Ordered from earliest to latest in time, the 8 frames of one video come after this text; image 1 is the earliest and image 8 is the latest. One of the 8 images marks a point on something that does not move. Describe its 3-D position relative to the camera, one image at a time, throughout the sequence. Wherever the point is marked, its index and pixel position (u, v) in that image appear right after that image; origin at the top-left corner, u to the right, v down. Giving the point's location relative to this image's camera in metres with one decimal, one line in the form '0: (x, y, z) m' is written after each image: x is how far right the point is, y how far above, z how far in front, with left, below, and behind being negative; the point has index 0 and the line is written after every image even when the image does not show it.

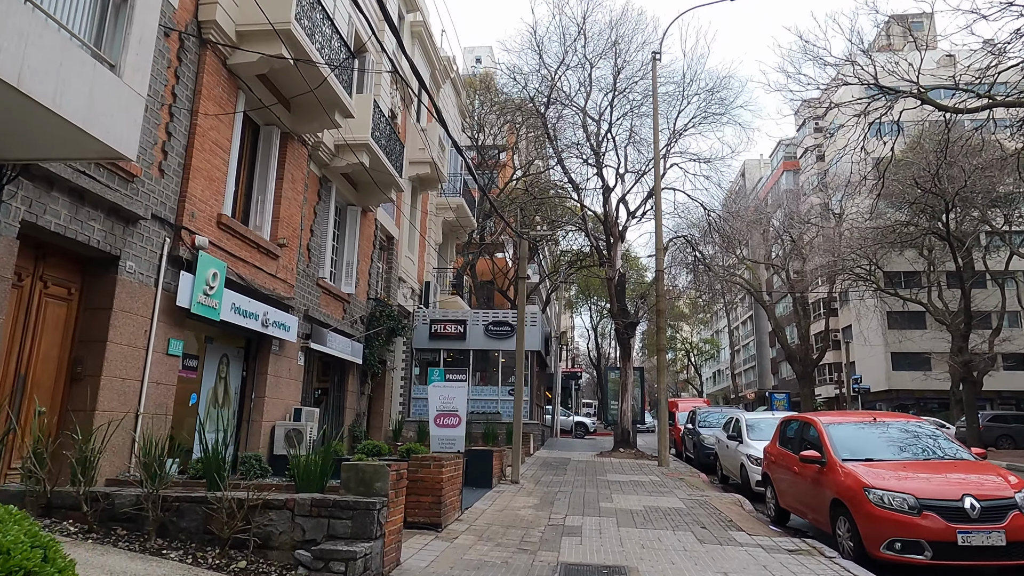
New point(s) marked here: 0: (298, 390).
0: (-4.1, -1.9, +12.6) m
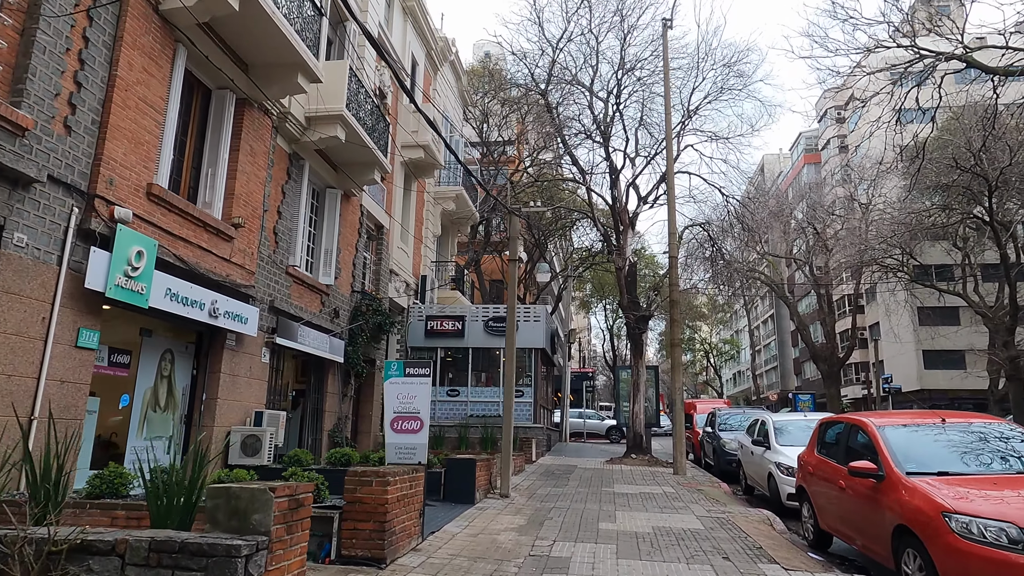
0: (-4.2, -1.7, +11.2) m
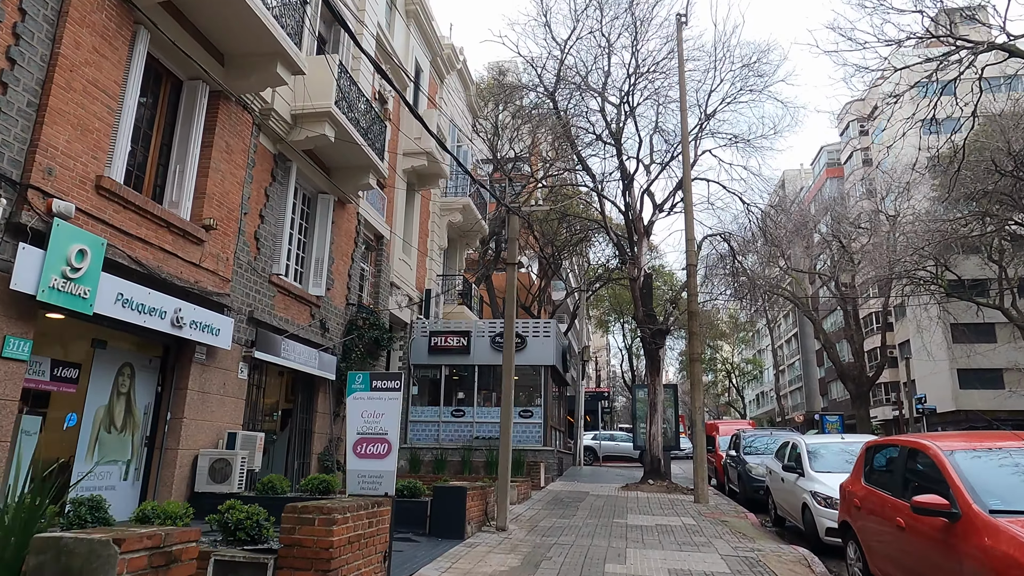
0: (-4.2, -1.9, +10.2) m
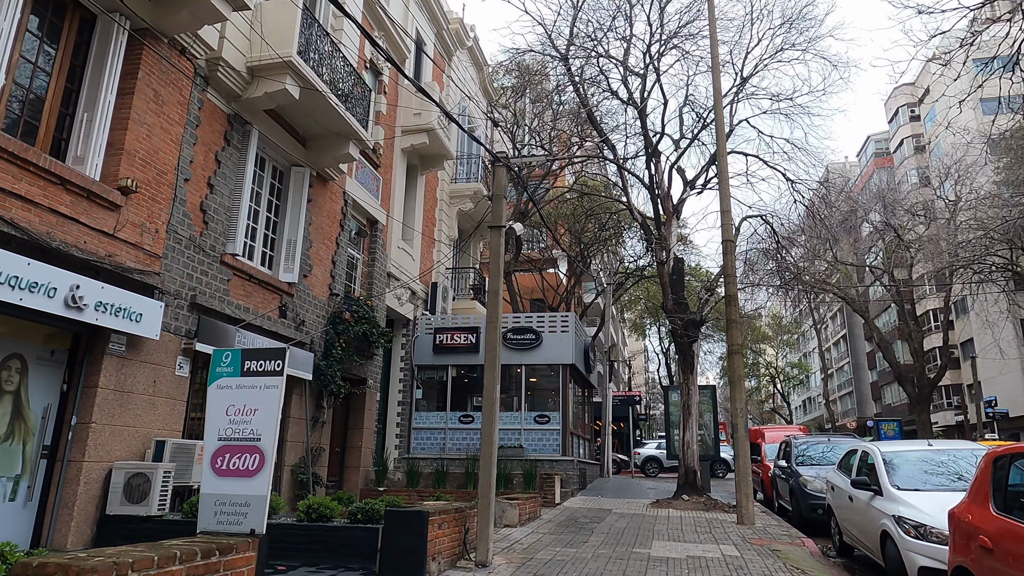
0: (-4.3, -1.6, +8.5) m
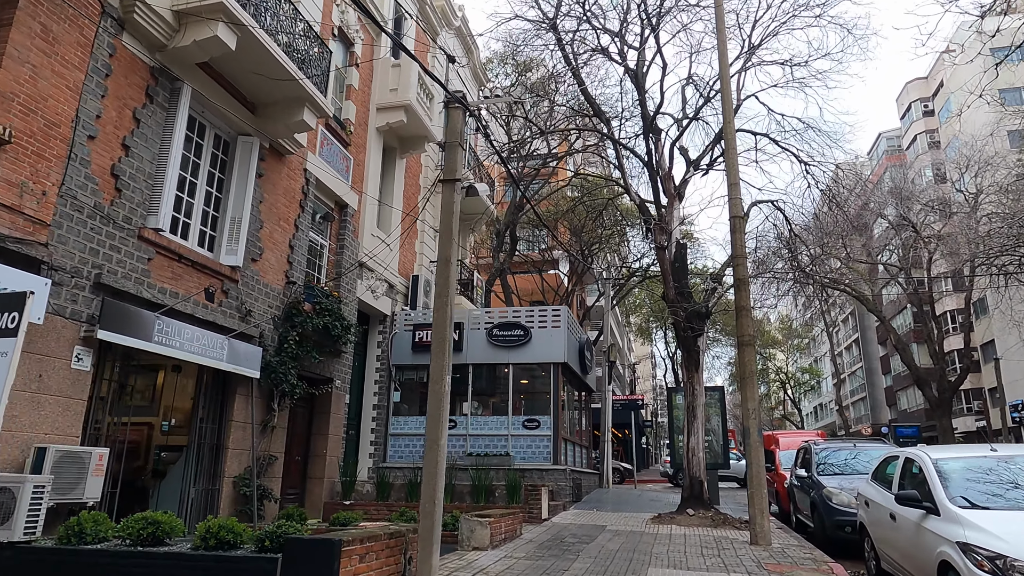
0: (-4.6, -1.4, +7.1) m
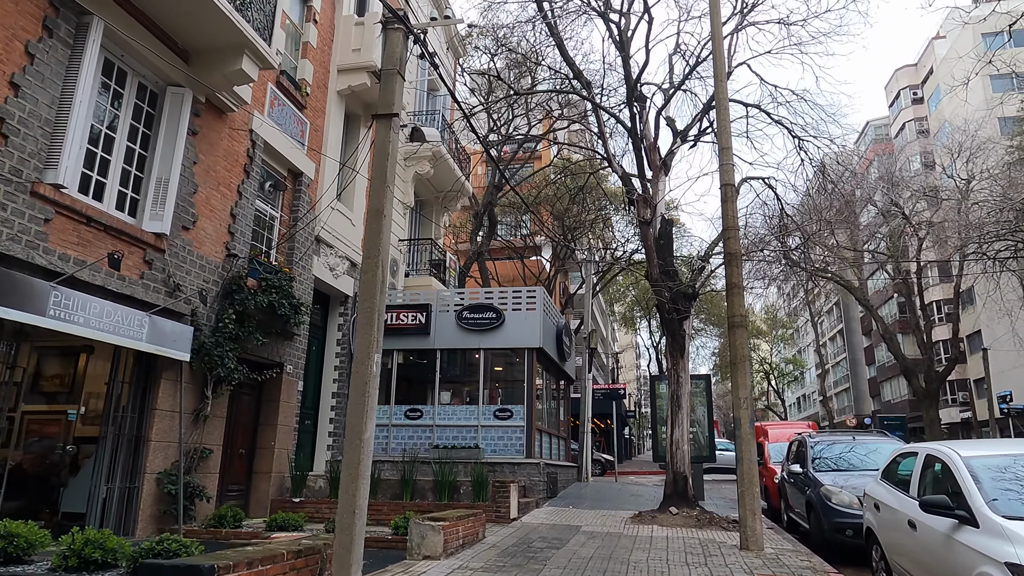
0: (-5.1, -1.0, +5.9) m
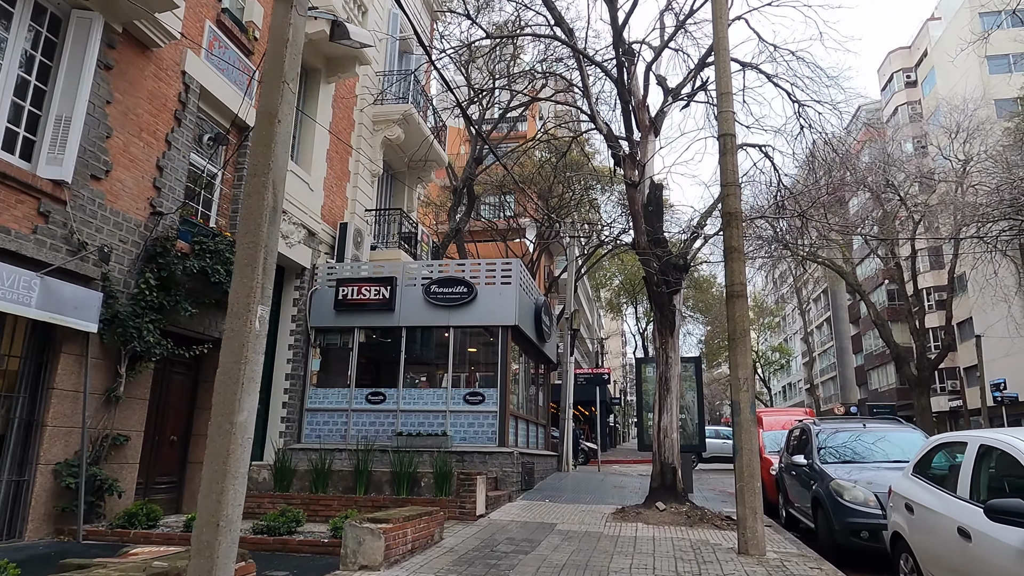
0: (-5.4, -0.6, +4.6) m
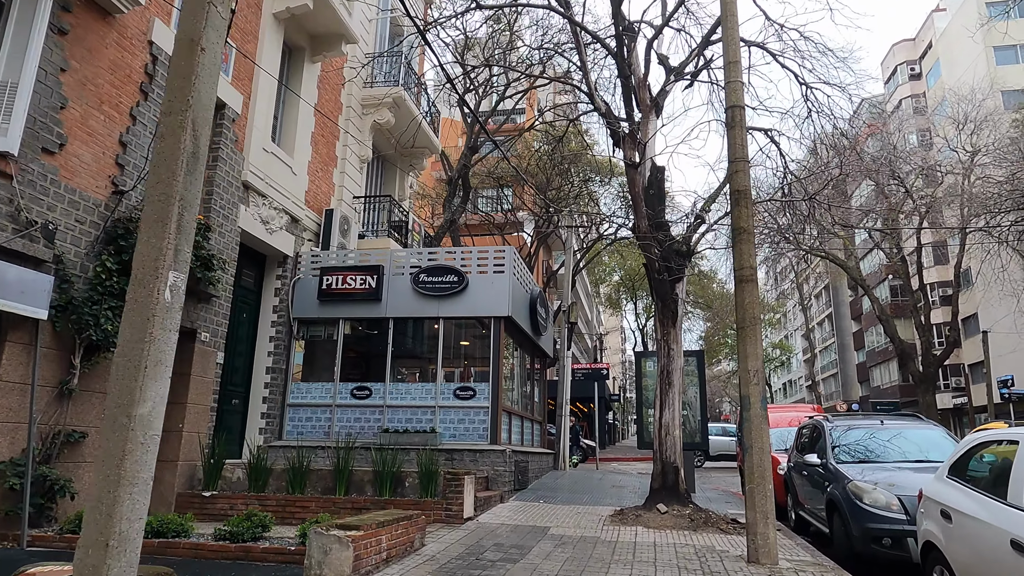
0: (-5.5, -0.4, +3.9) m
